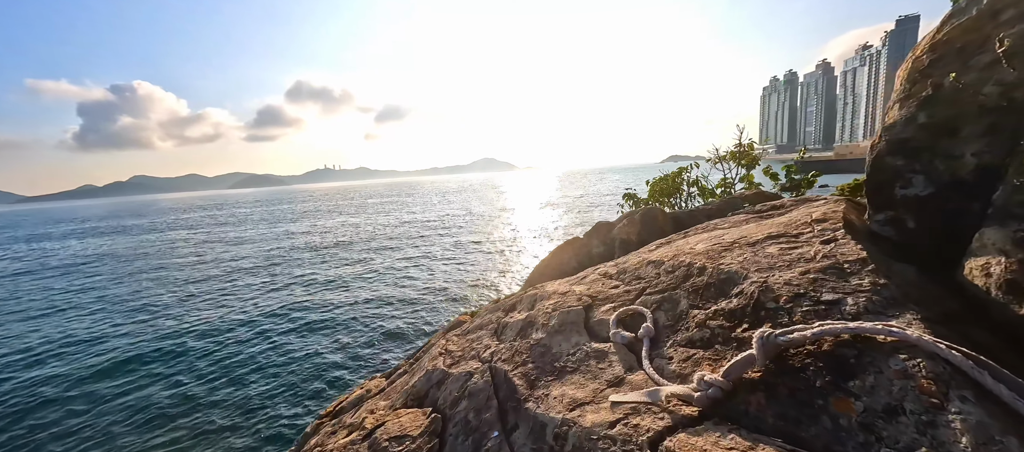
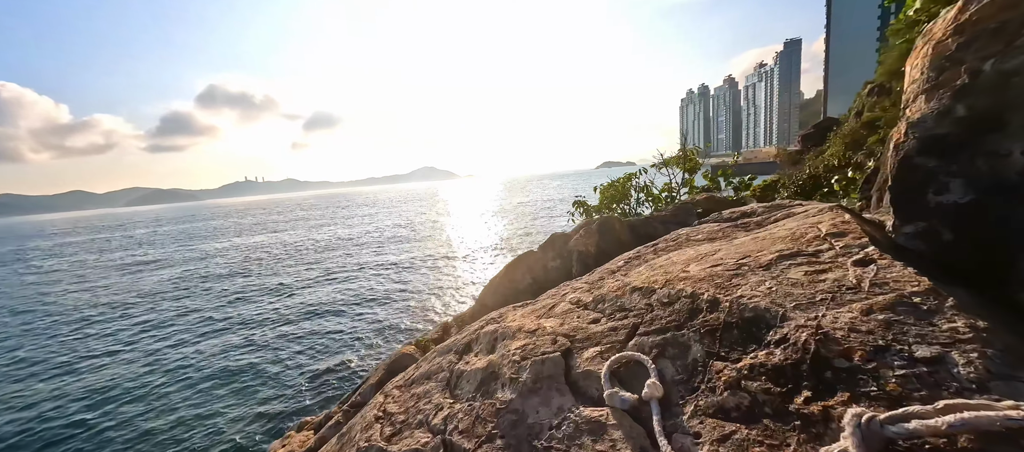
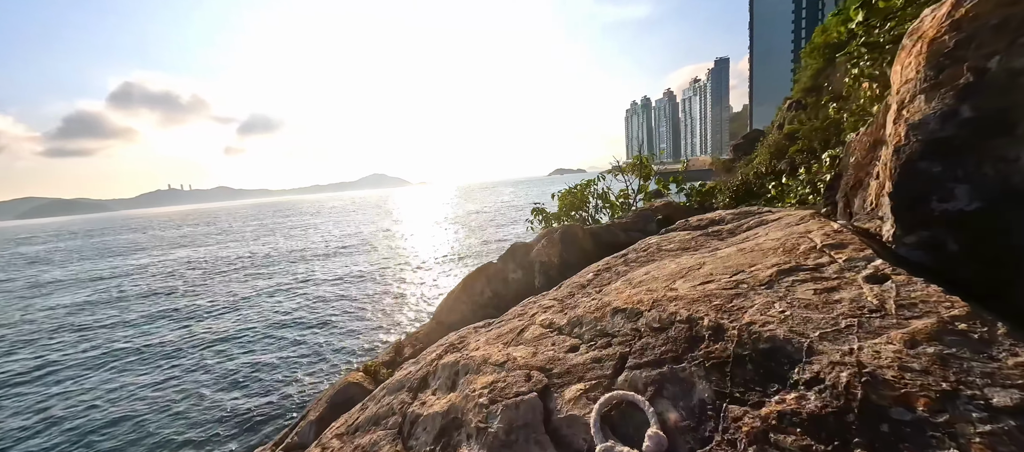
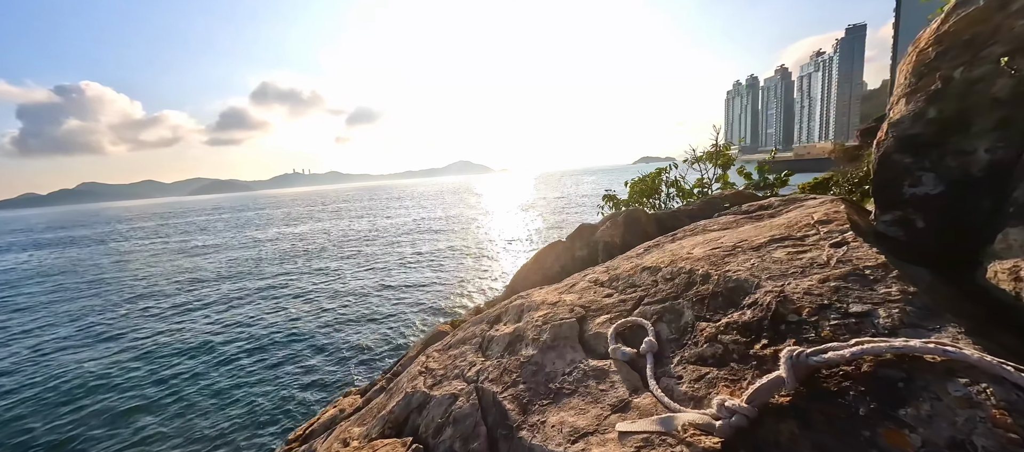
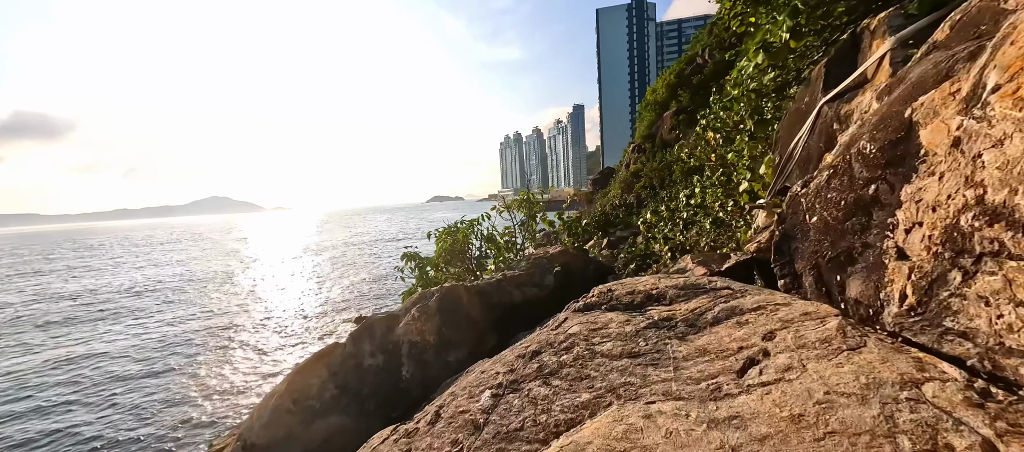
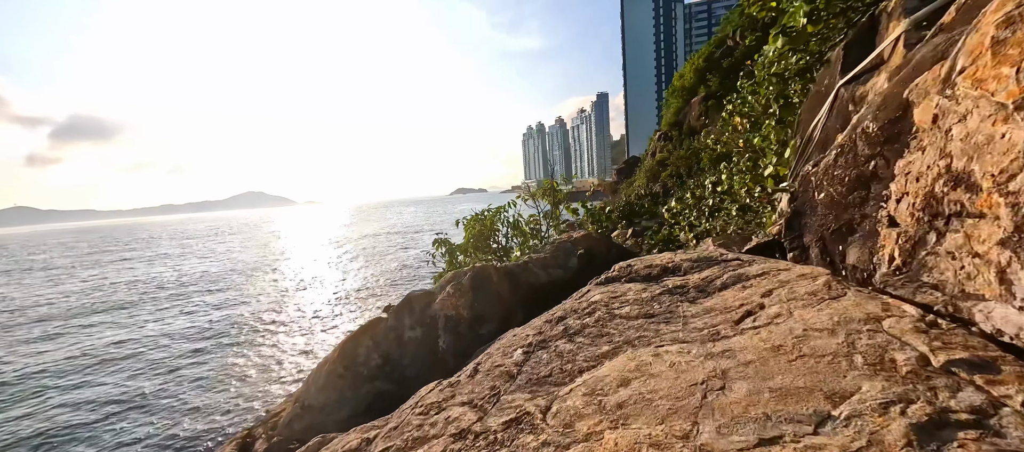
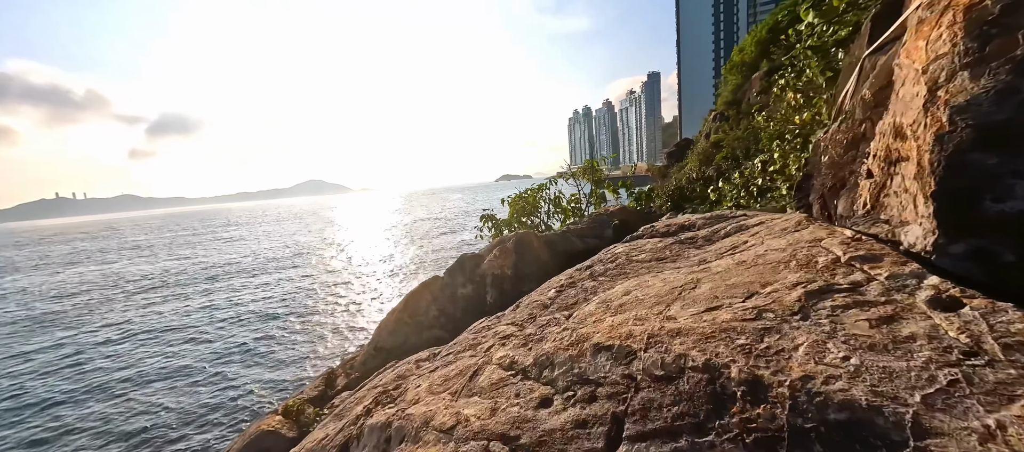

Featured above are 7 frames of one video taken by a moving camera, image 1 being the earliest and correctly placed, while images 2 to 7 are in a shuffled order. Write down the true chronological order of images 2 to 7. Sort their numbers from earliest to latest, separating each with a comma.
4, 2, 3, 7, 6, 5
